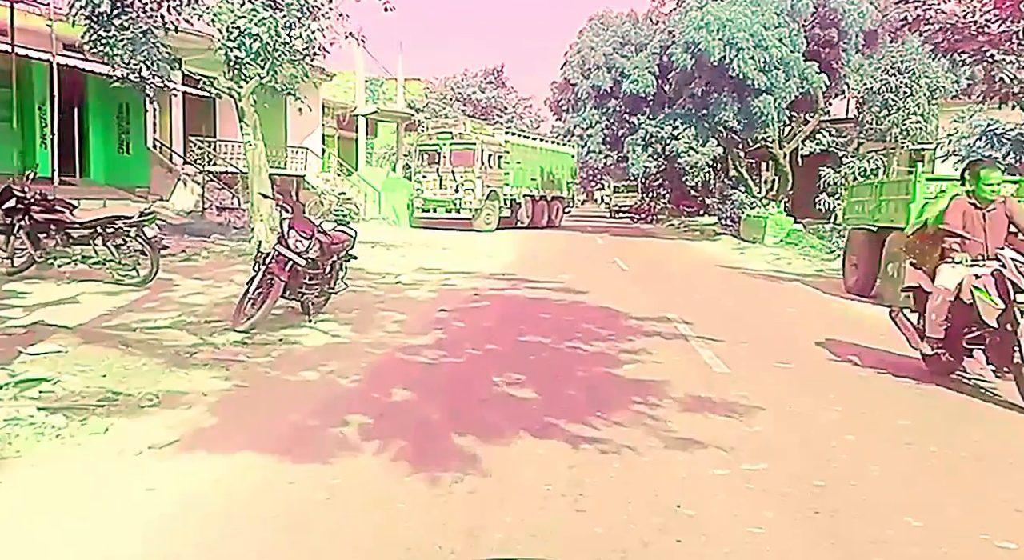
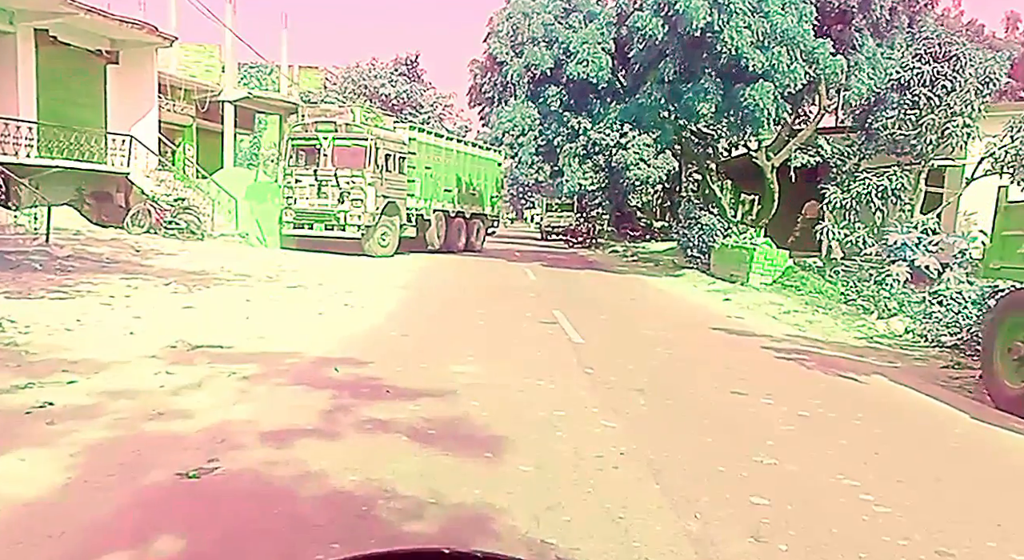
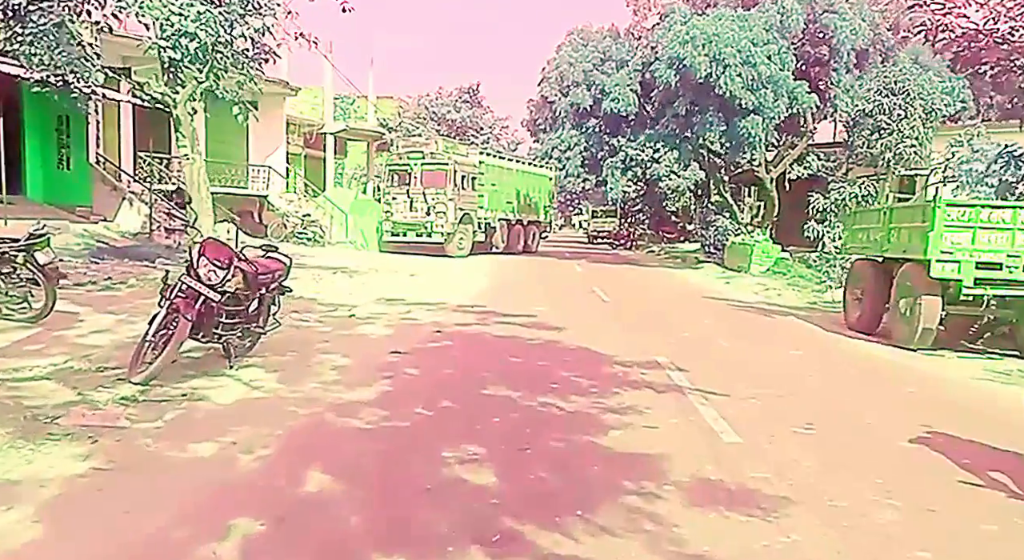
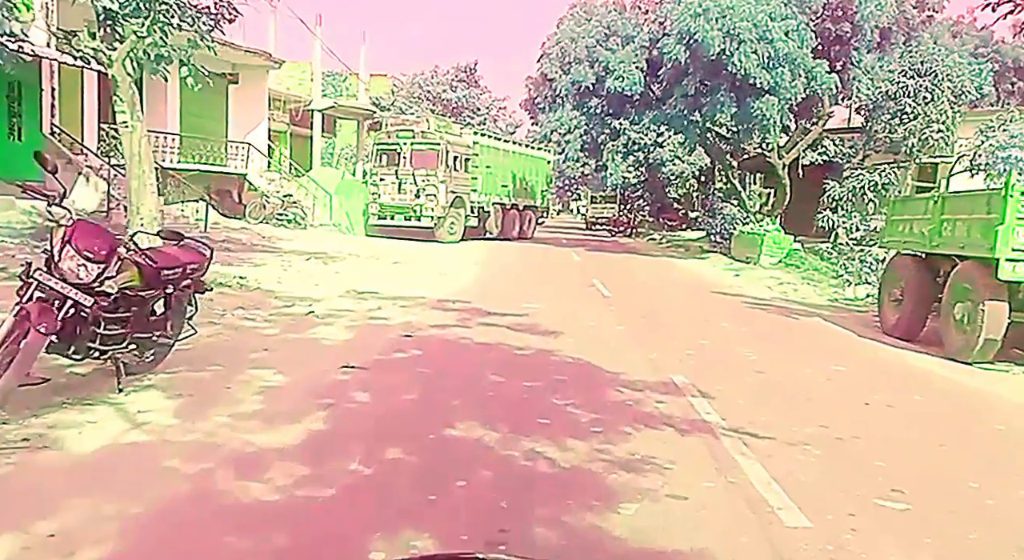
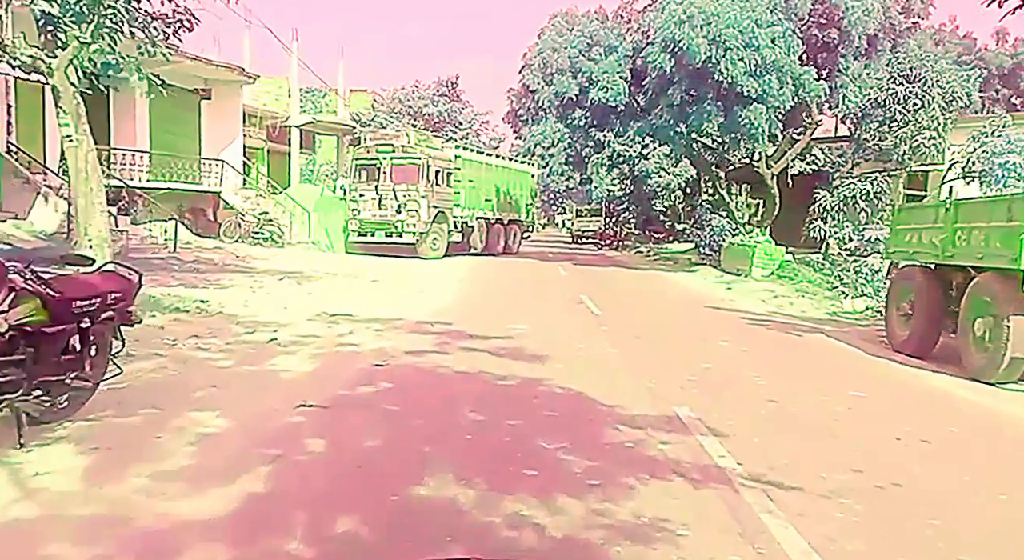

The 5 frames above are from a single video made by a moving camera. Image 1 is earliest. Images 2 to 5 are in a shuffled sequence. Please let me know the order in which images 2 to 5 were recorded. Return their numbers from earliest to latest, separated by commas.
3, 4, 5, 2
